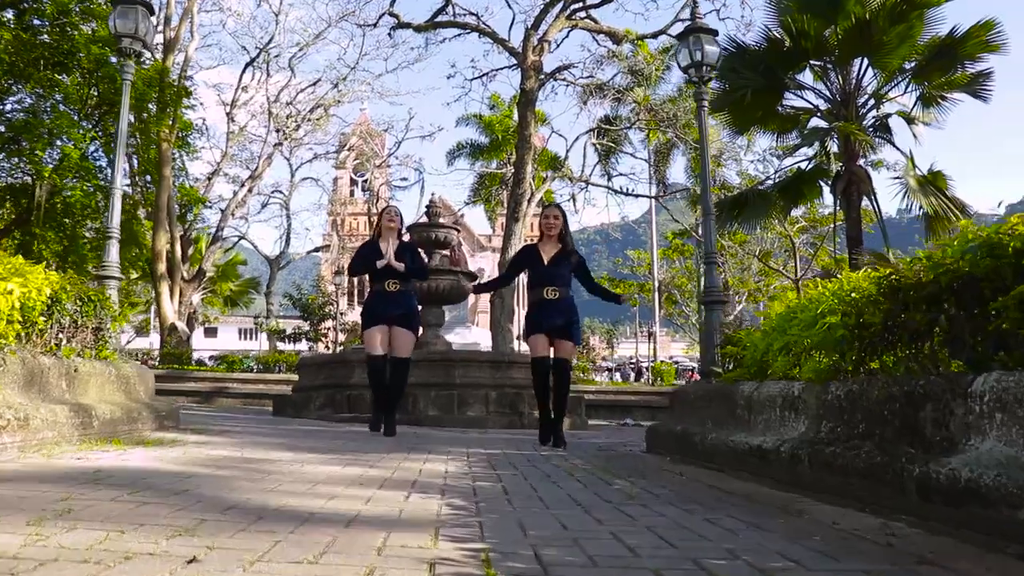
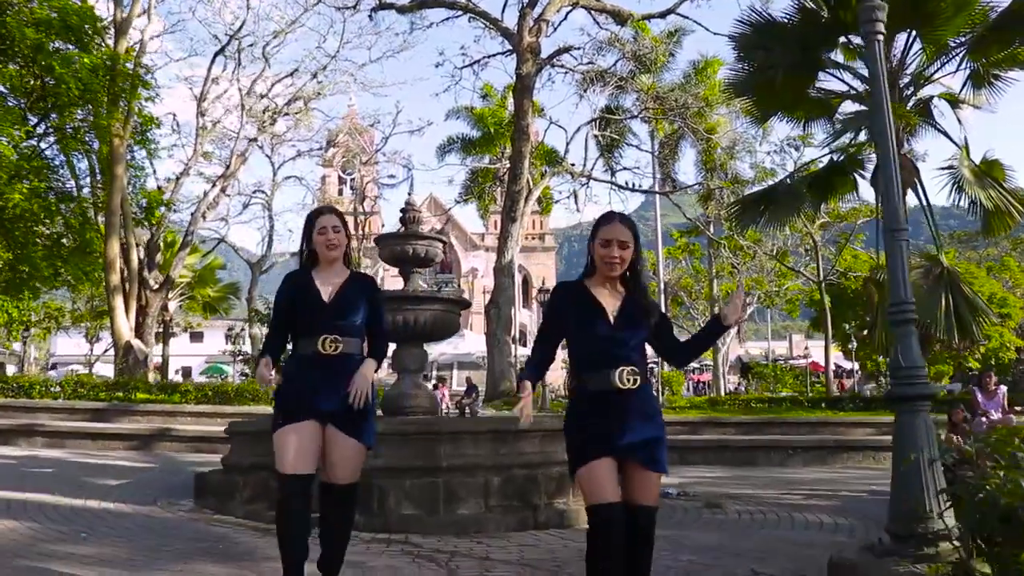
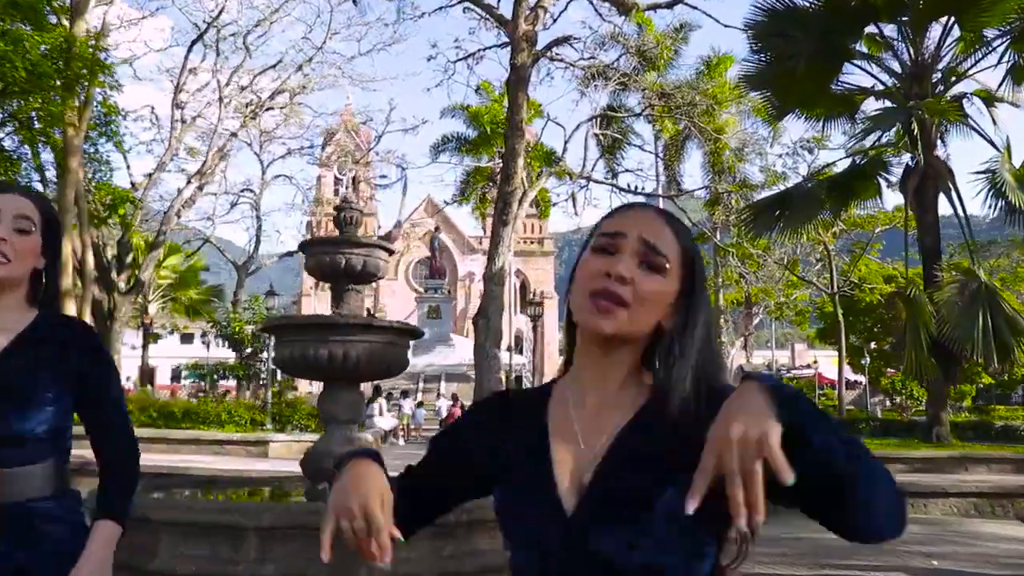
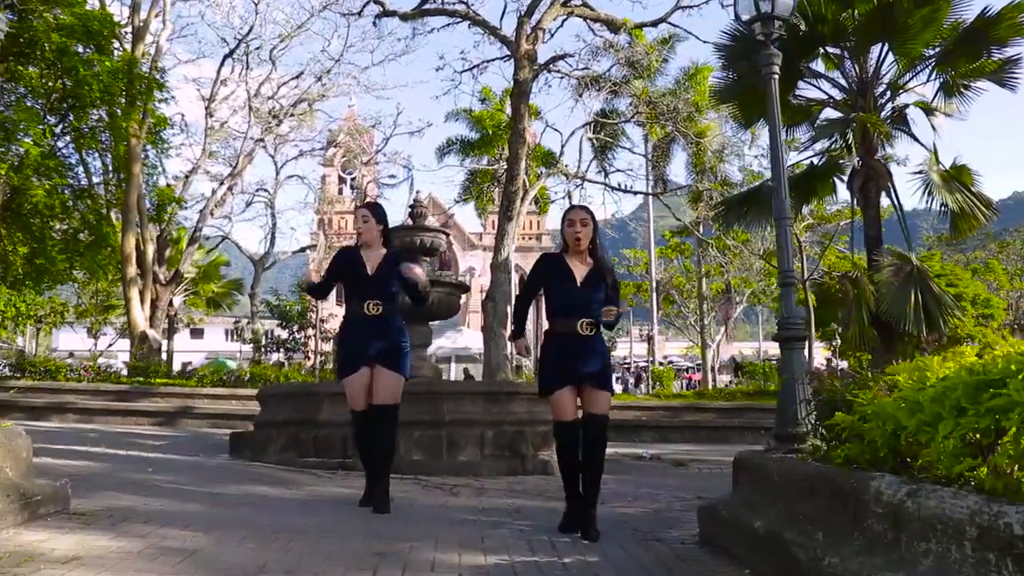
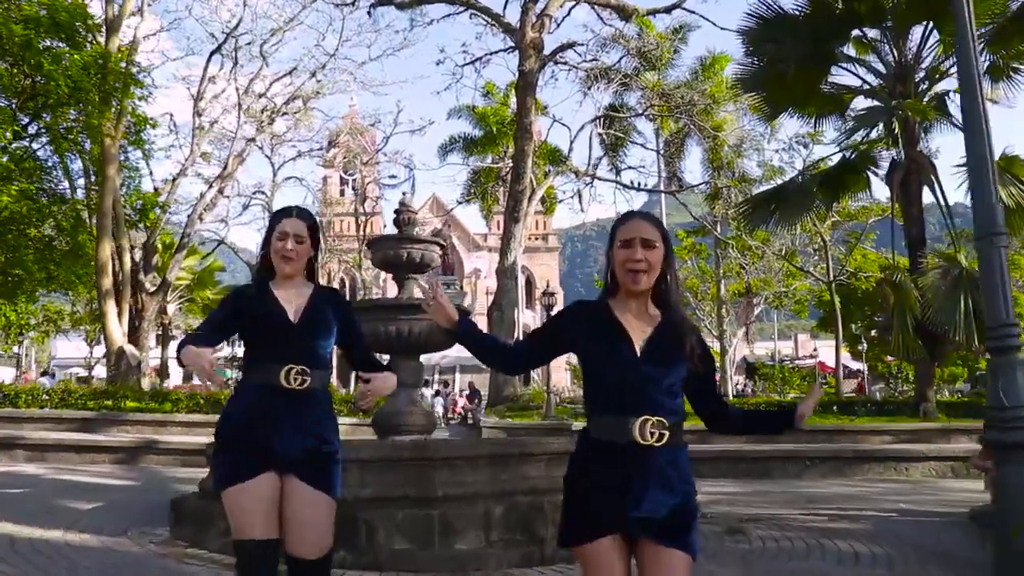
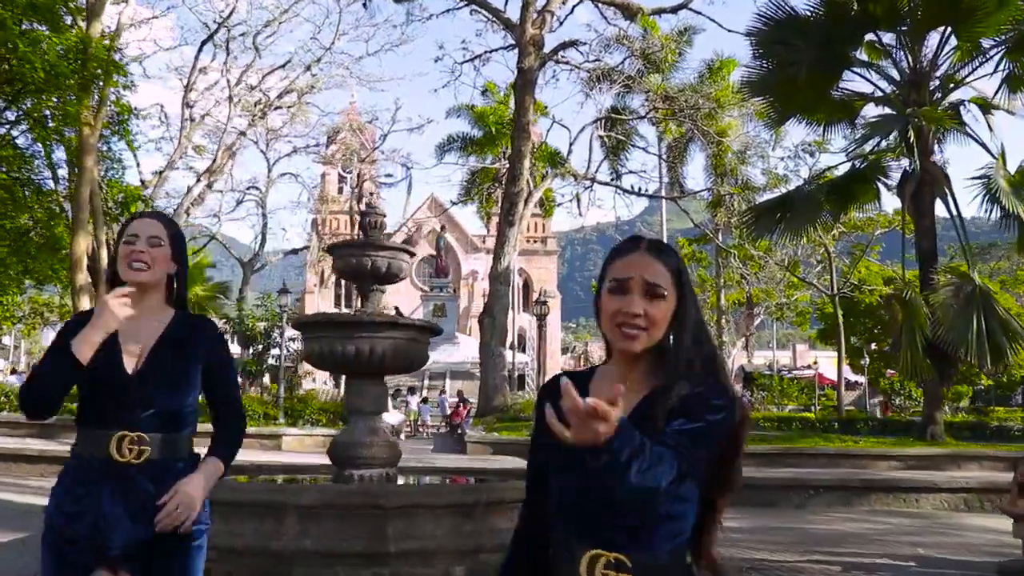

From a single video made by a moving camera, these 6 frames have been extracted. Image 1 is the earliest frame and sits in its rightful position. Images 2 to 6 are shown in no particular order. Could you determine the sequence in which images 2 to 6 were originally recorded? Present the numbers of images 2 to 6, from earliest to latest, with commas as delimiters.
4, 2, 5, 6, 3
